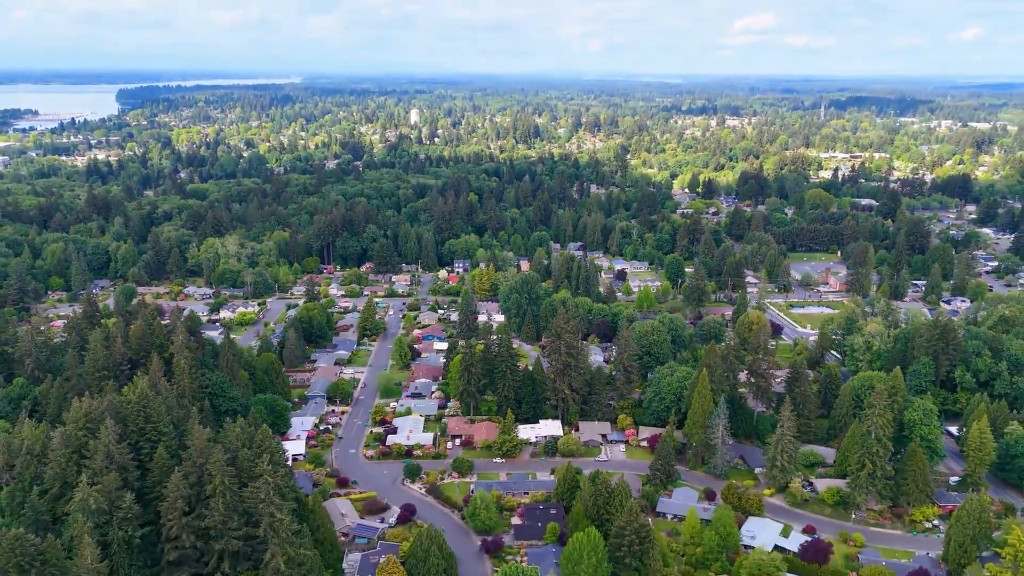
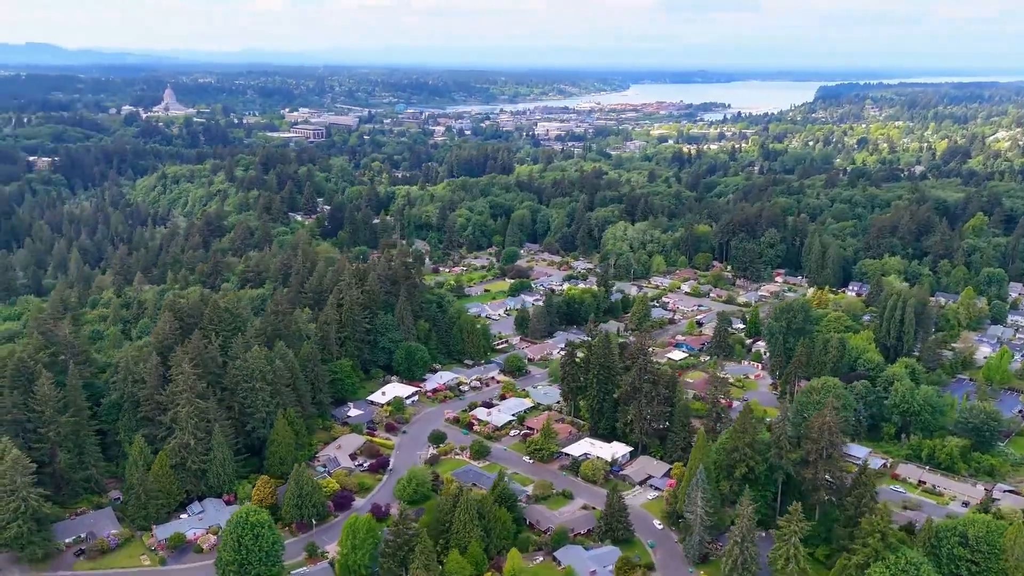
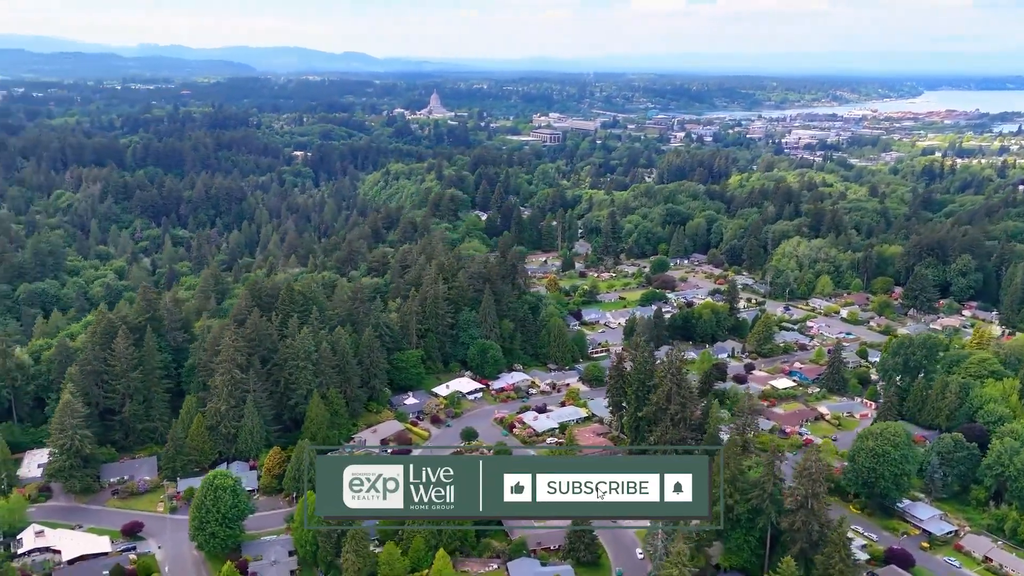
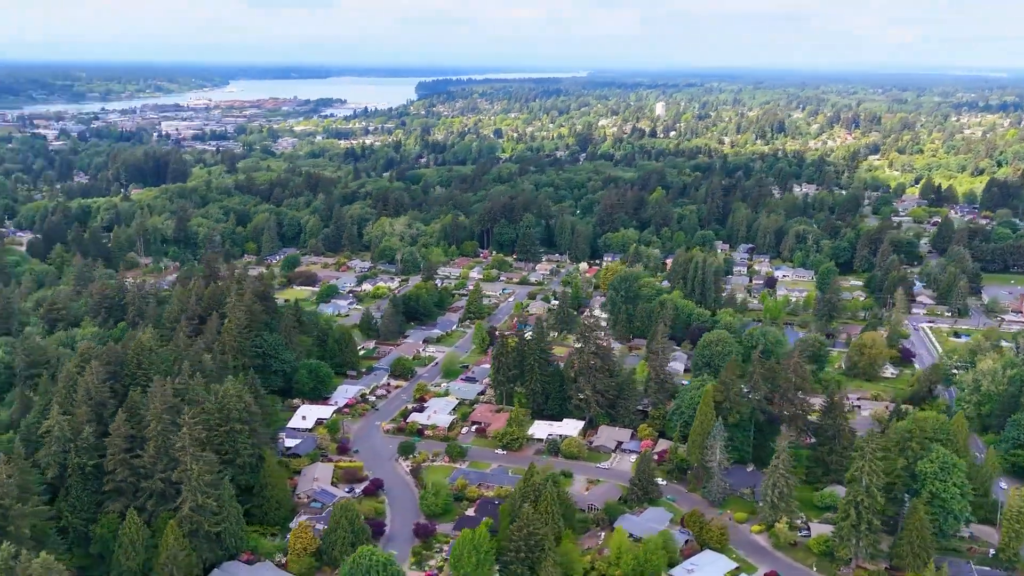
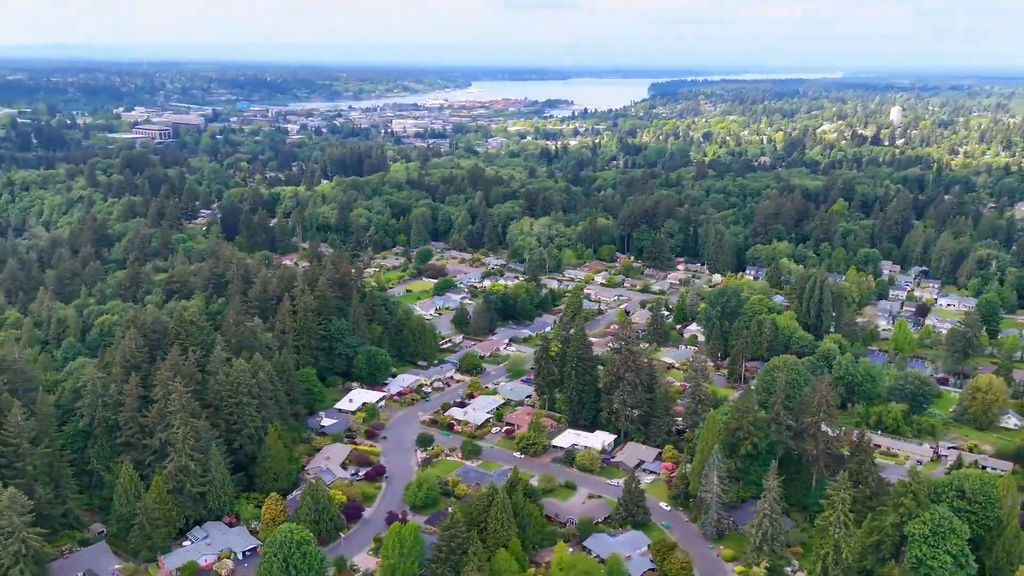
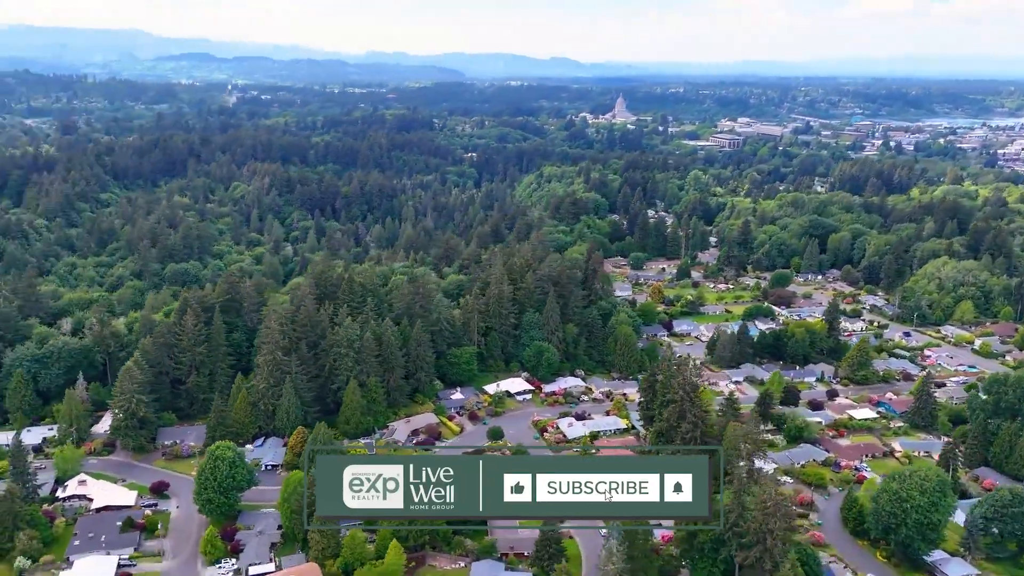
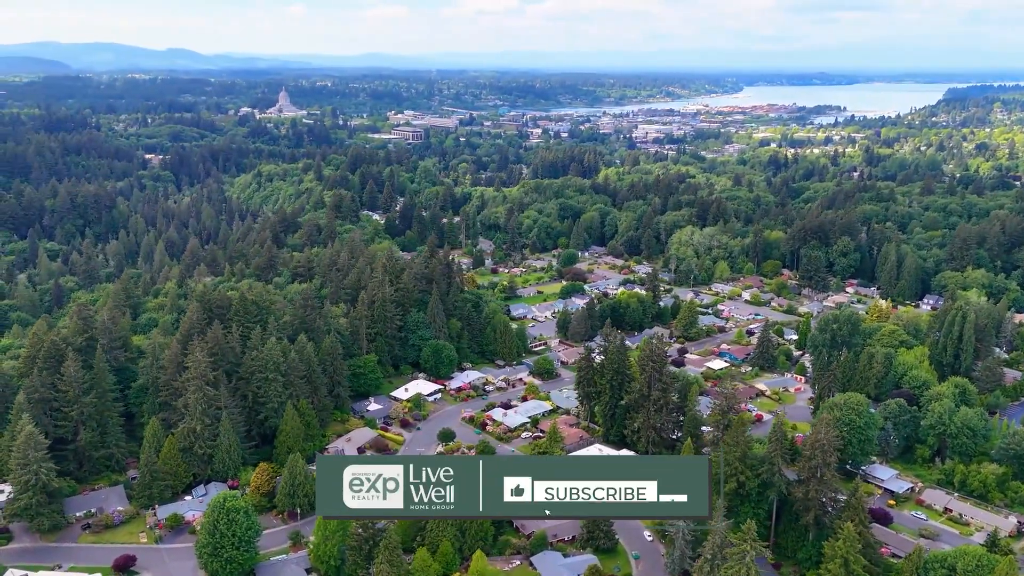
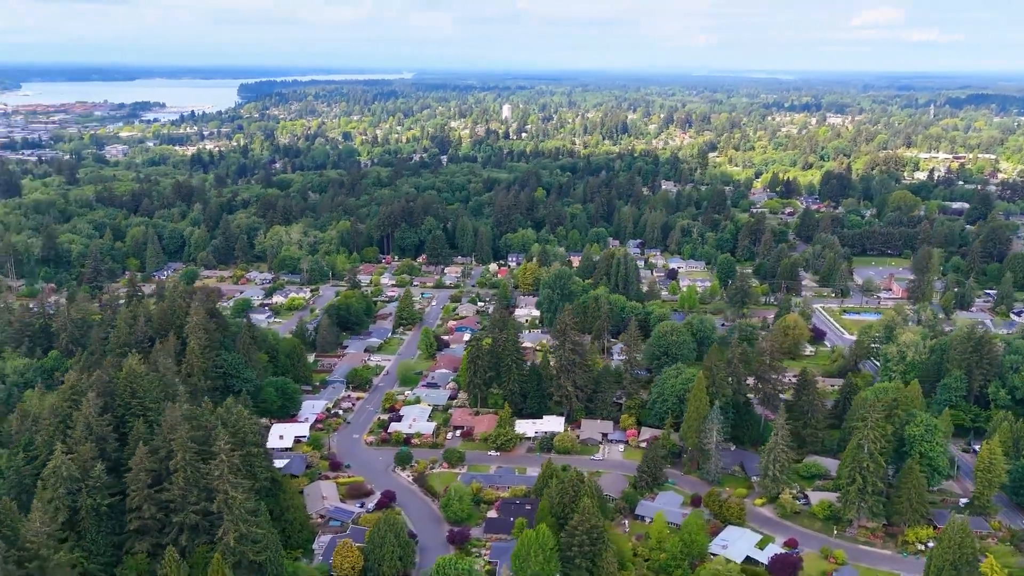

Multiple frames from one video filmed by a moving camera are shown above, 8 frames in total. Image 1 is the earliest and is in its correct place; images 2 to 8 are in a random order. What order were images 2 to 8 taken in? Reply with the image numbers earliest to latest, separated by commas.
8, 4, 5, 2, 7, 3, 6
